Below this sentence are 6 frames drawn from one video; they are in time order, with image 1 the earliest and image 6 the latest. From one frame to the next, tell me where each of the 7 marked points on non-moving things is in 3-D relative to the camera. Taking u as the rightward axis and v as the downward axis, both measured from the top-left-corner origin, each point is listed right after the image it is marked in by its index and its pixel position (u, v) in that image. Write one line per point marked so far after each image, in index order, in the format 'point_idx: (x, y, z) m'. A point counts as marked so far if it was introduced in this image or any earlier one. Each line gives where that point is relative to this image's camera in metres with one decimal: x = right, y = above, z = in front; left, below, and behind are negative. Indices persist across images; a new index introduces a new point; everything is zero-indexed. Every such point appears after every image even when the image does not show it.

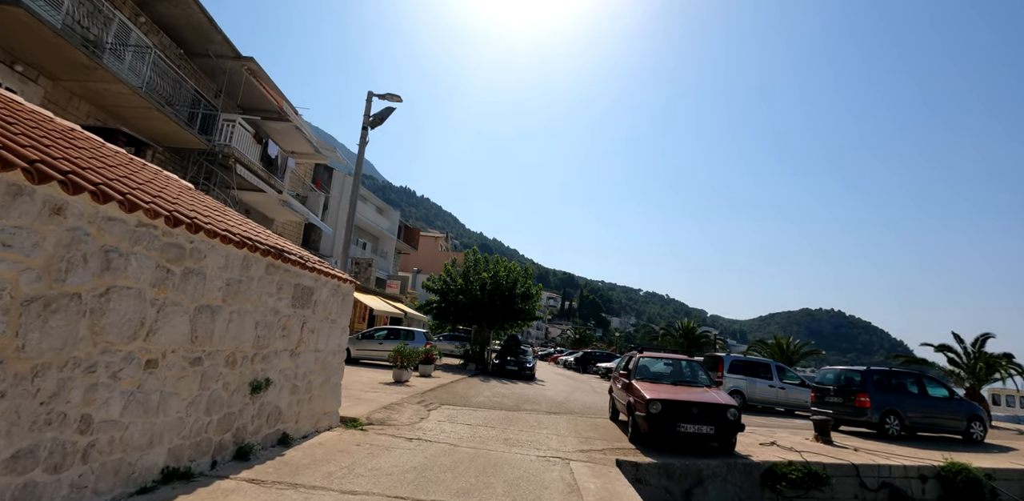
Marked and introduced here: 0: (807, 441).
0: (+6.2, -4.0, +10.3) m
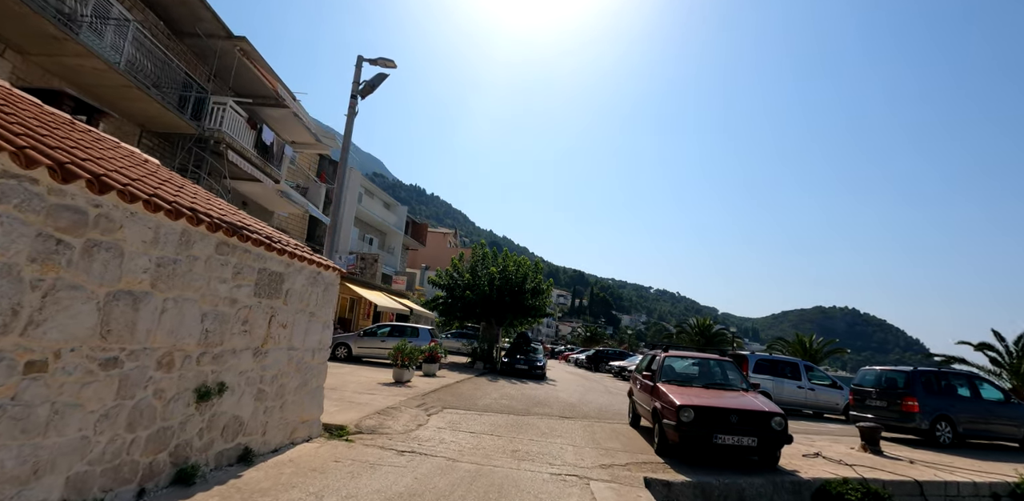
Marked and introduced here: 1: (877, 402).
0: (+6.4, -3.7, +9.1) m
1: (+8.7, -3.6, +11.7) m
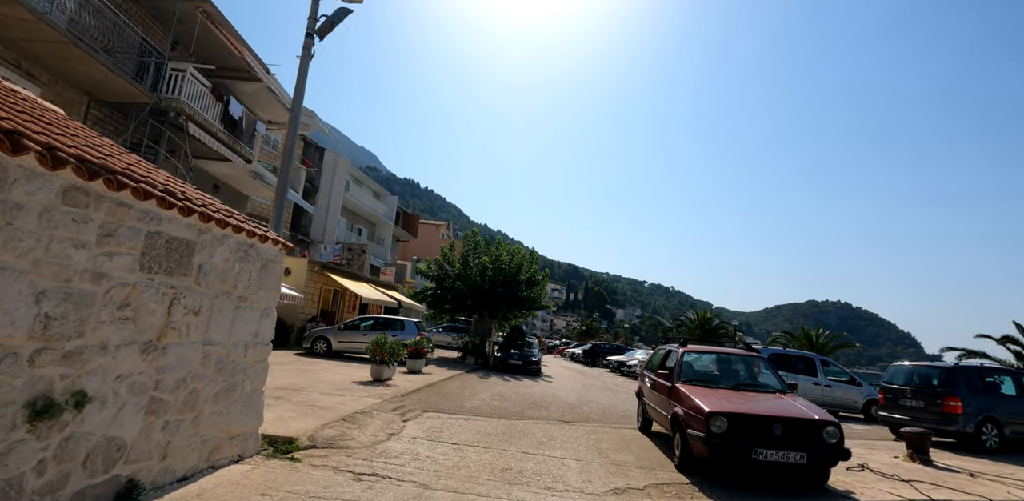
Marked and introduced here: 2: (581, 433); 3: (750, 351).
0: (+6.2, -3.4, +7.9) m
1: (+8.5, -3.2, +10.5) m
2: (+1.1, -3.0, +8.1) m
3: (+4.0, -1.7, +8.2) m
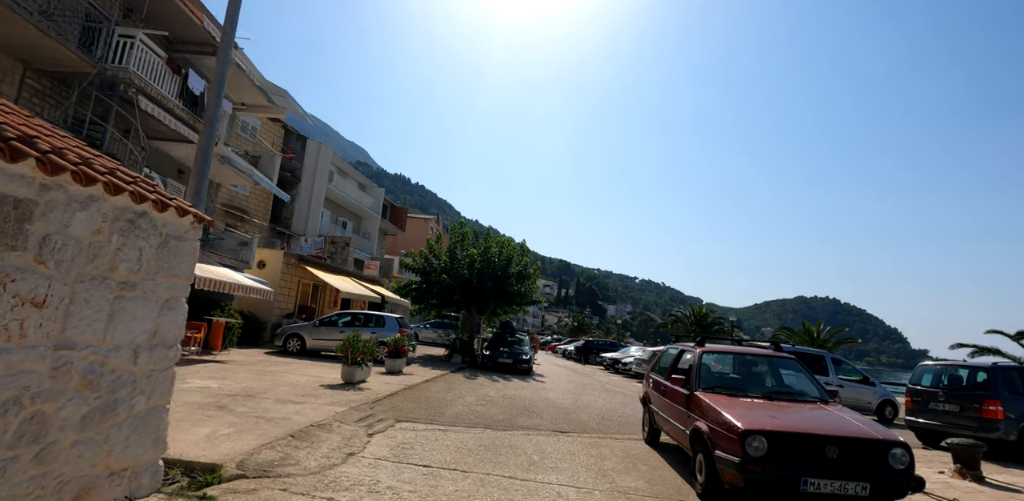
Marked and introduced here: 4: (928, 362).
0: (+6.0, -3.1, +6.8) m
1: (+8.3, -3.0, +9.4) m
2: (+0.9, -2.8, +7.0) m
3: (+3.8, -1.4, +7.0) m
4: (+8.9, -2.4, +10.5) m
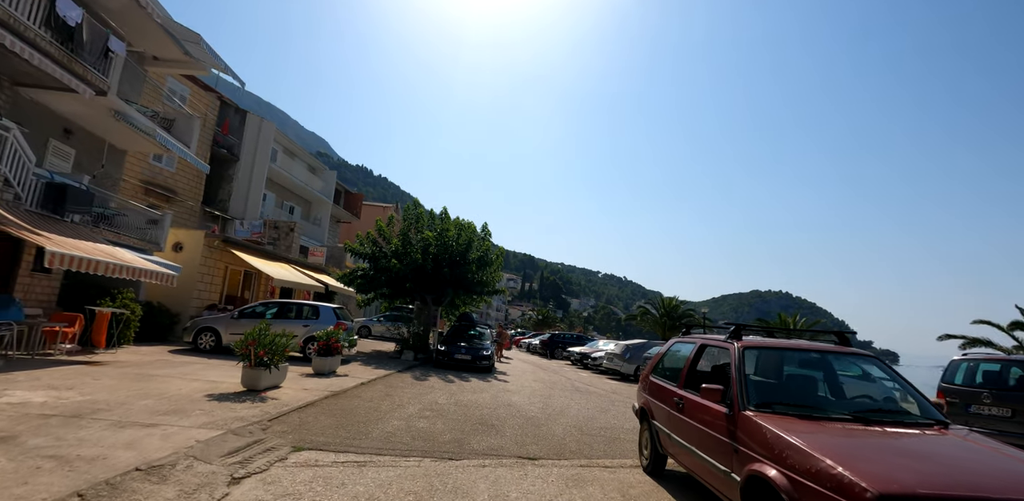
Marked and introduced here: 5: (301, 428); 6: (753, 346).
0: (+5.5, -2.7, +5.0) m
1: (+7.6, -2.5, +7.8) m
2: (+0.4, -2.3, +4.8) m
3: (+3.2, -1.0, +5.1) m
4: (+8.1, -1.9, +8.9) m
5: (-2.6, -2.2, +6.1) m
6: (+2.1, -0.9, +4.4) m
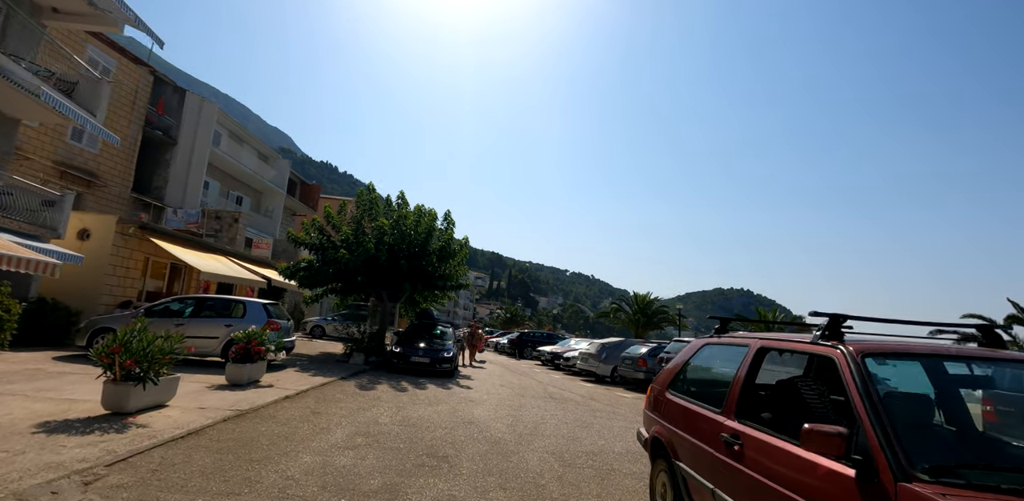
0: (+5.2, -2.4, +3.5) m
1: (+7.1, -2.2, +6.4) m
2: (+0.1, -2.0, +3.0) m
3: (+2.9, -0.7, +3.4) m
4: (+7.5, -1.6, +7.6) m
5: (-3.0, -1.9, +4.1) m
6: (+1.9, -0.5, +2.7) m
